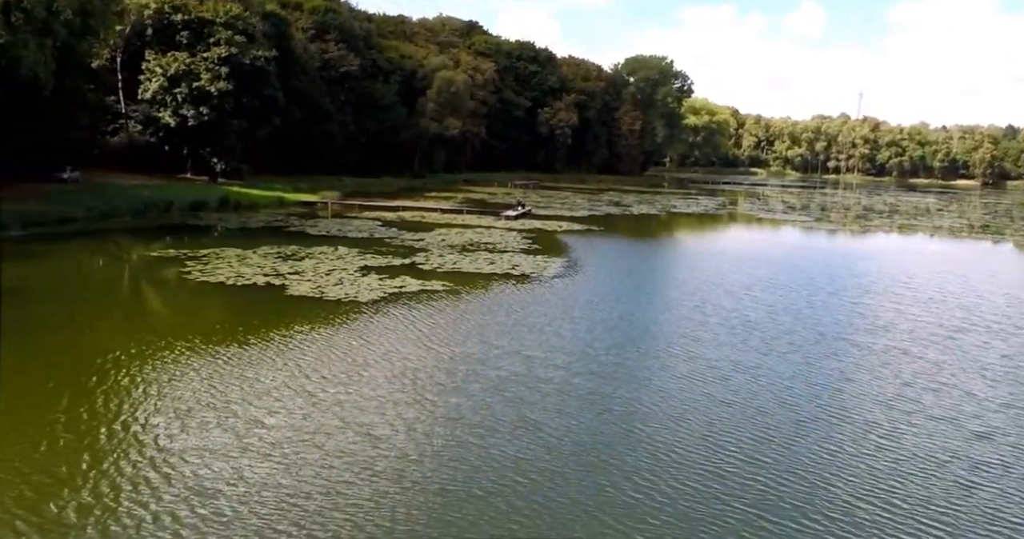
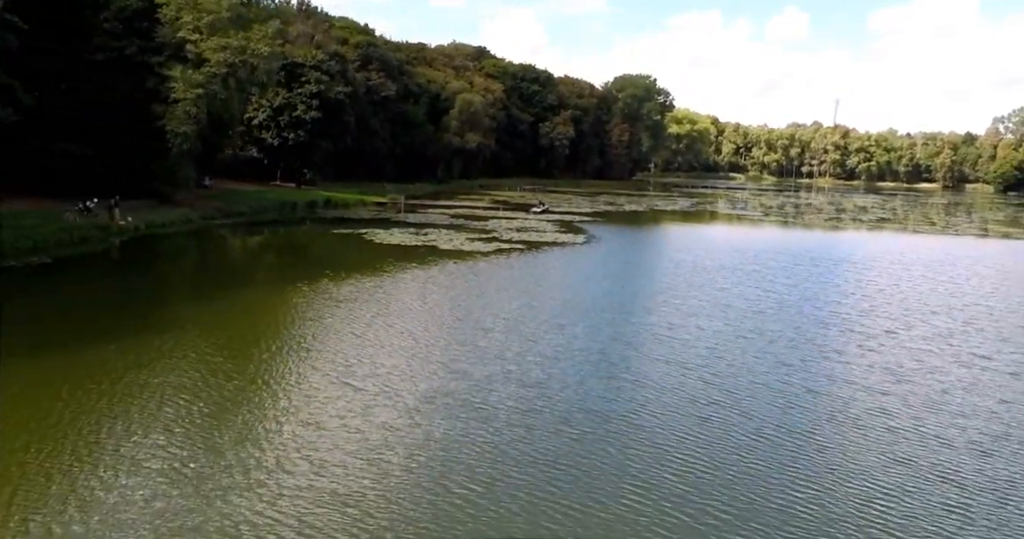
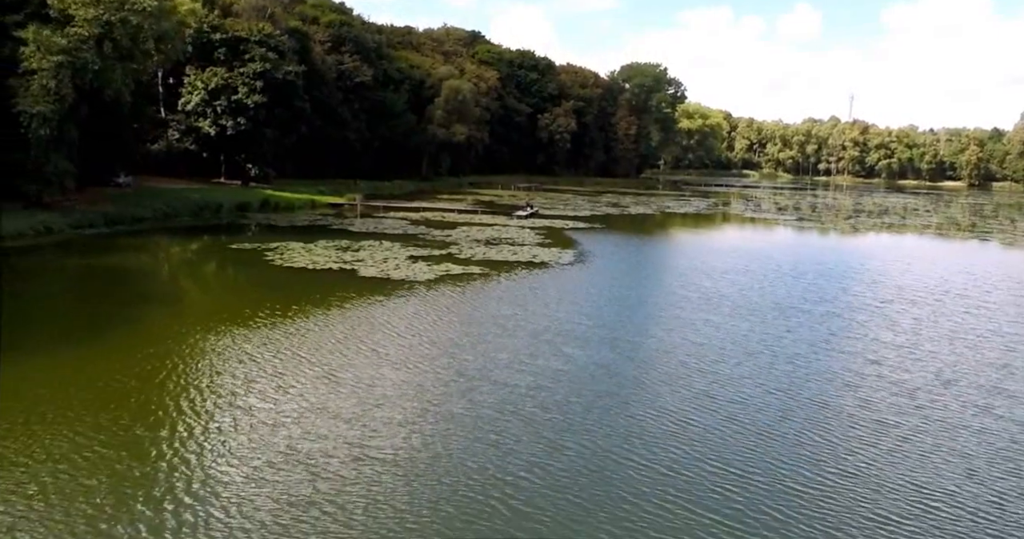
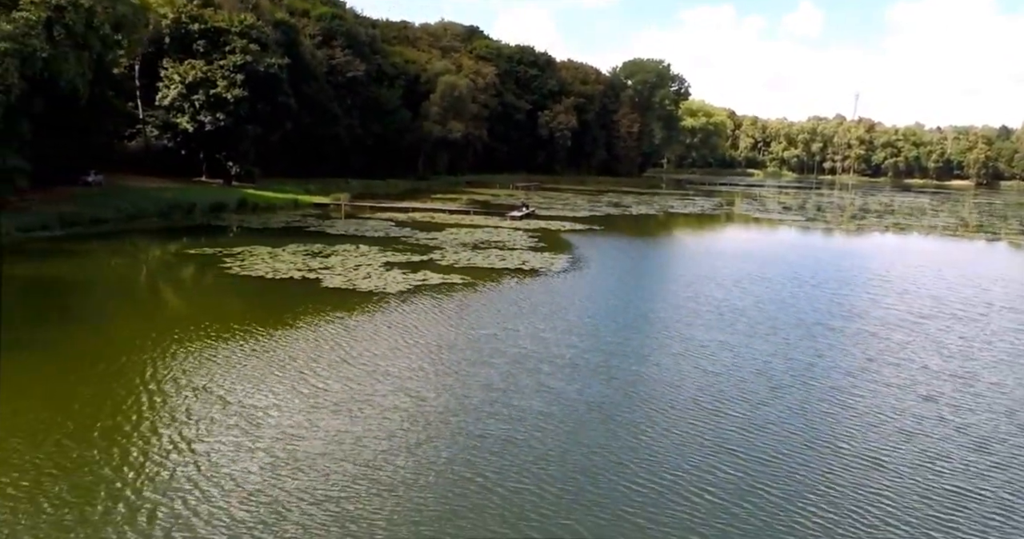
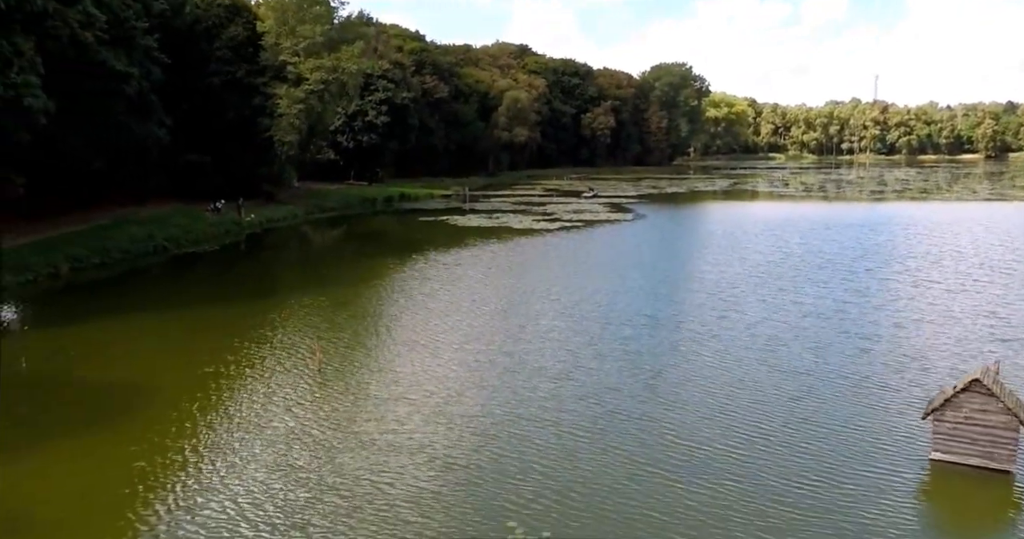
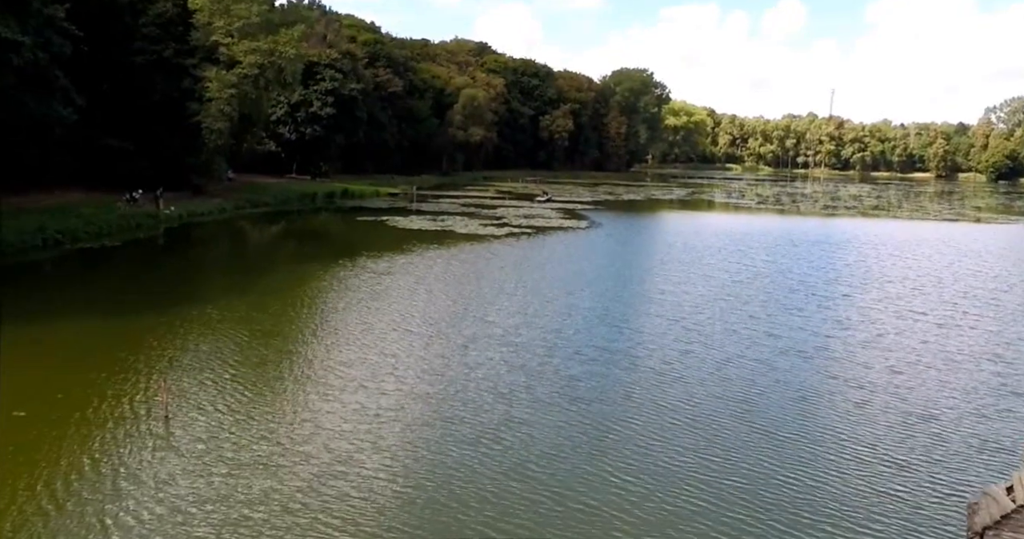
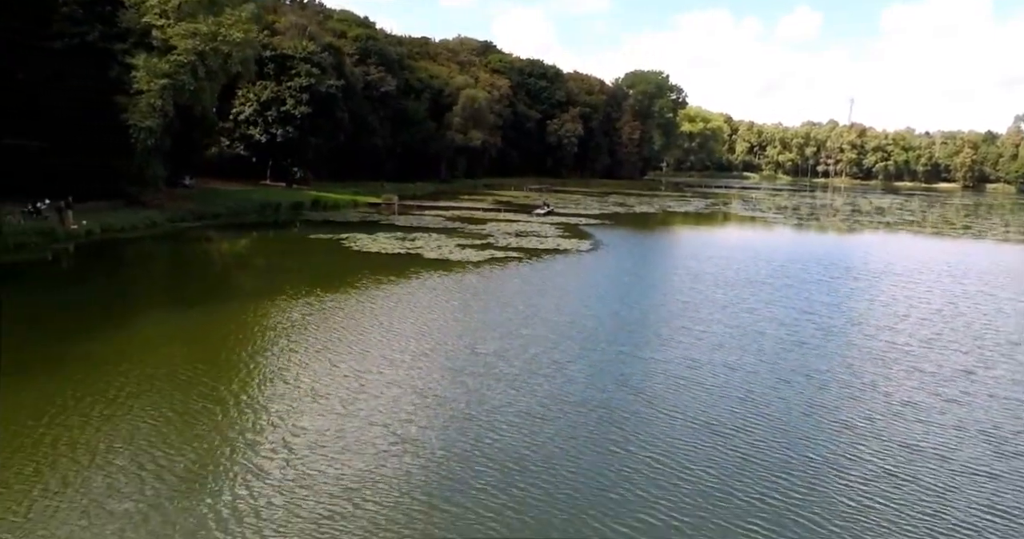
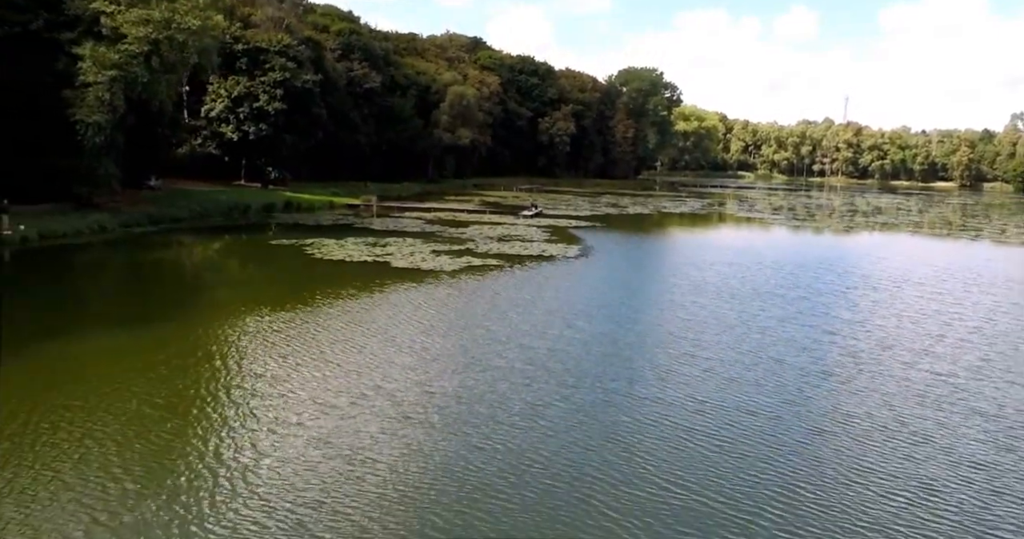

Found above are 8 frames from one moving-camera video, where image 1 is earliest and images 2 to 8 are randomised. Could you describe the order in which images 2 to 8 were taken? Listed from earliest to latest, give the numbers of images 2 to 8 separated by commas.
4, 3, 8, 7, 2, 6, 5
